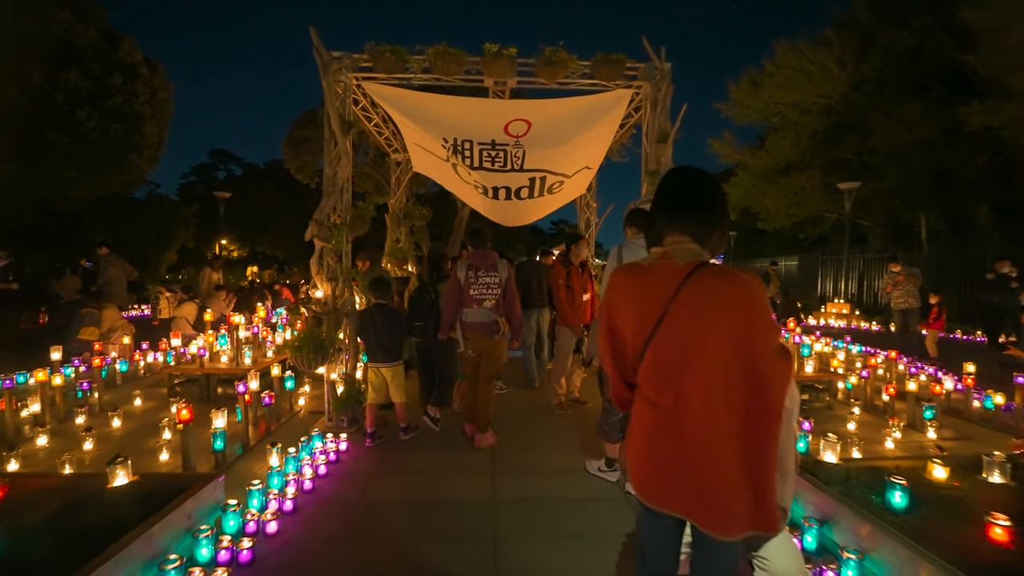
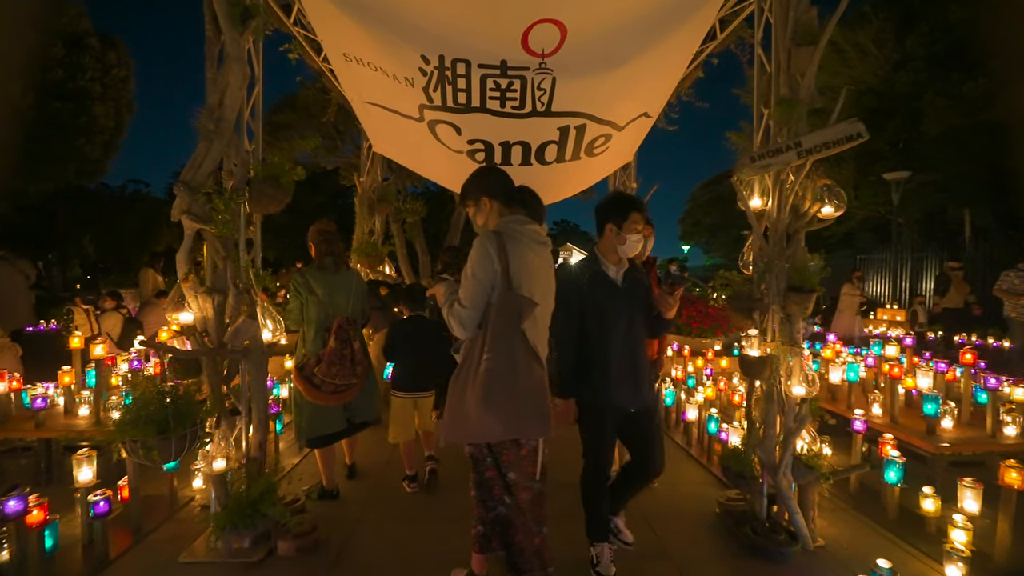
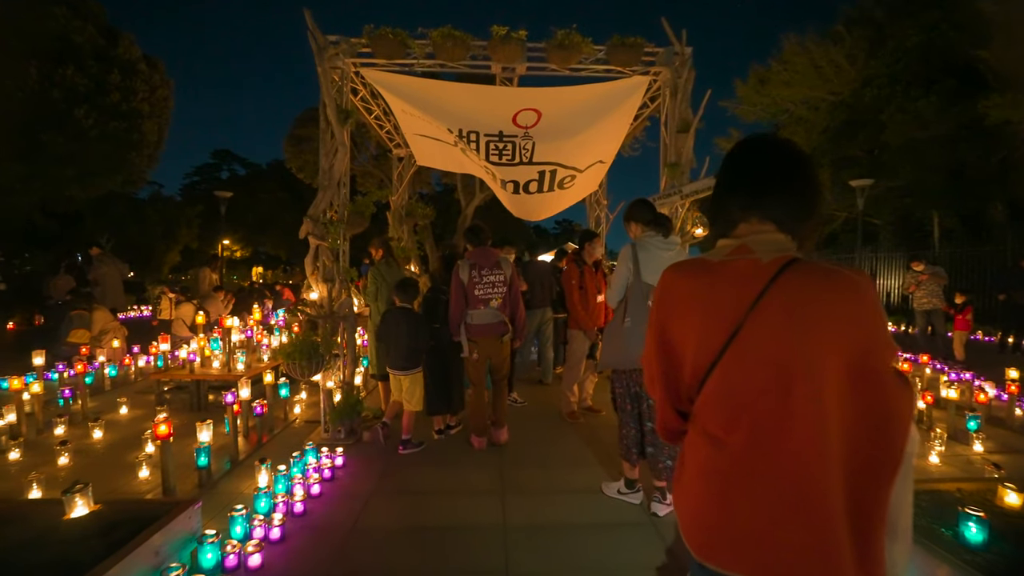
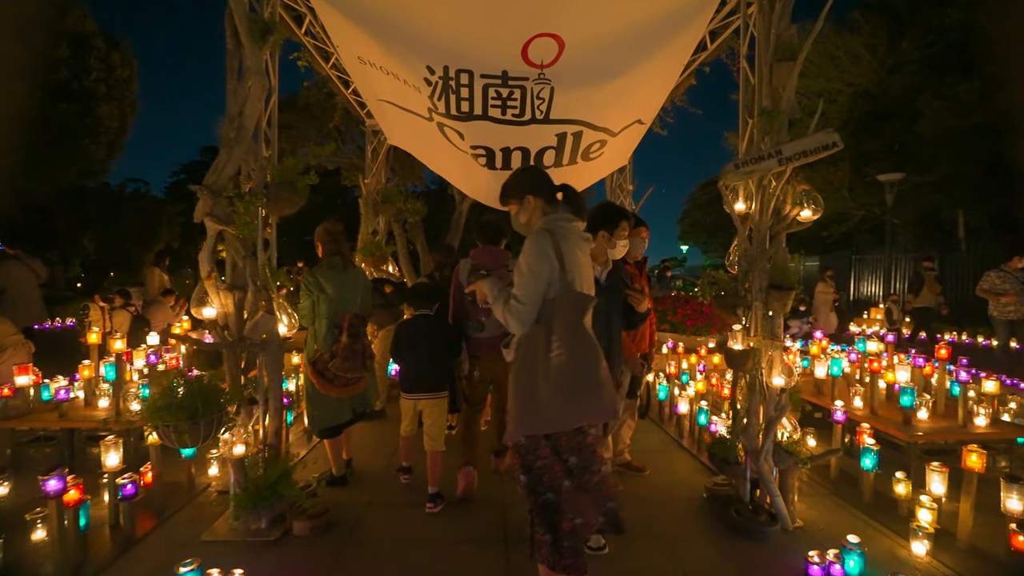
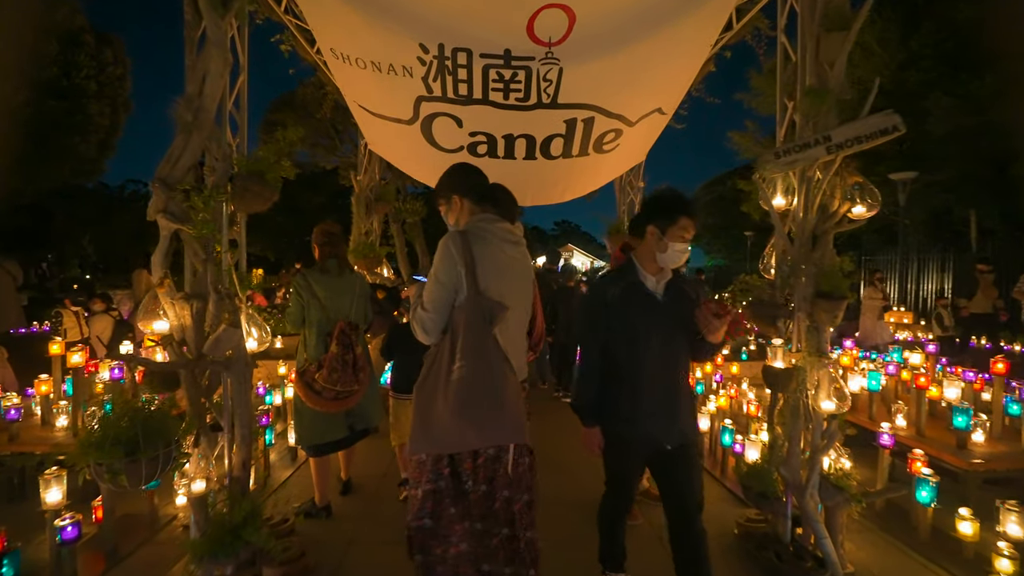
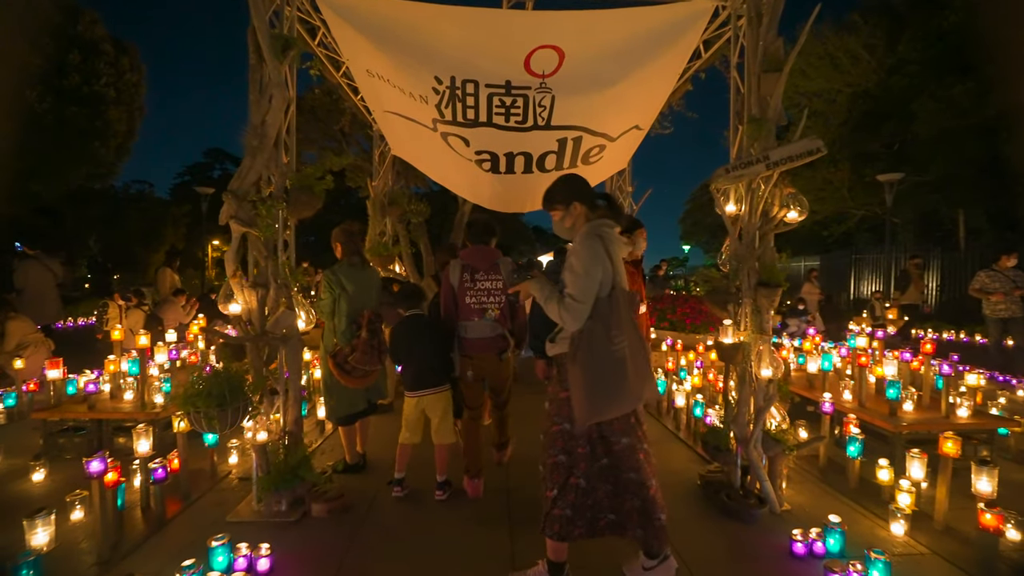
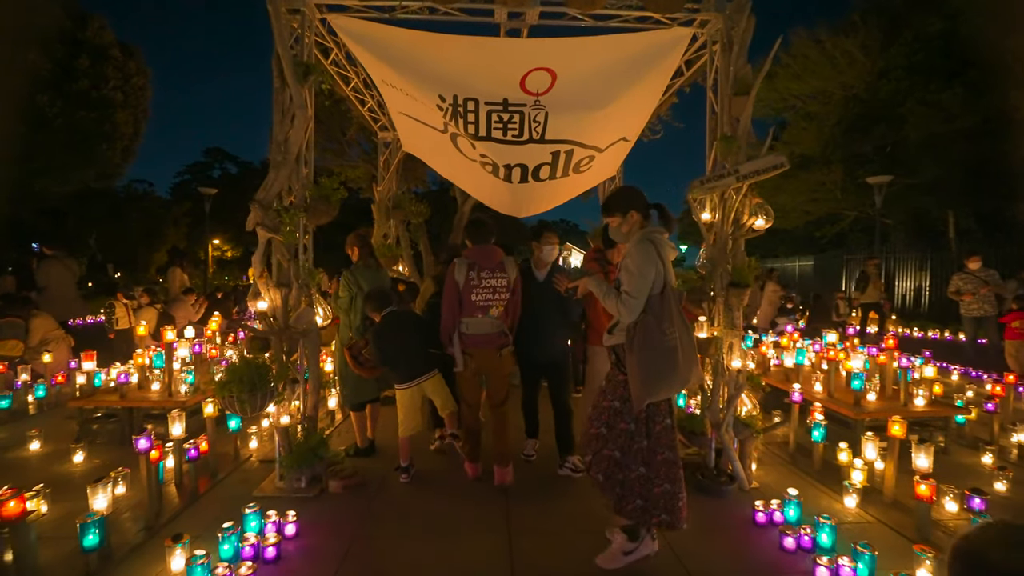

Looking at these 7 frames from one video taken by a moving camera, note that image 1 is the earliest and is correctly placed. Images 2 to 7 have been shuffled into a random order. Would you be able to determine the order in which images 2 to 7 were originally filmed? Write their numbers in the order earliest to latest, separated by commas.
3, 7, 6, 4, 2, 5
